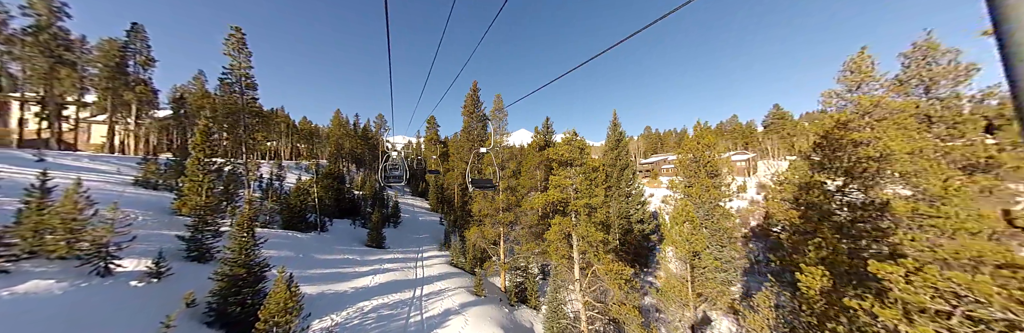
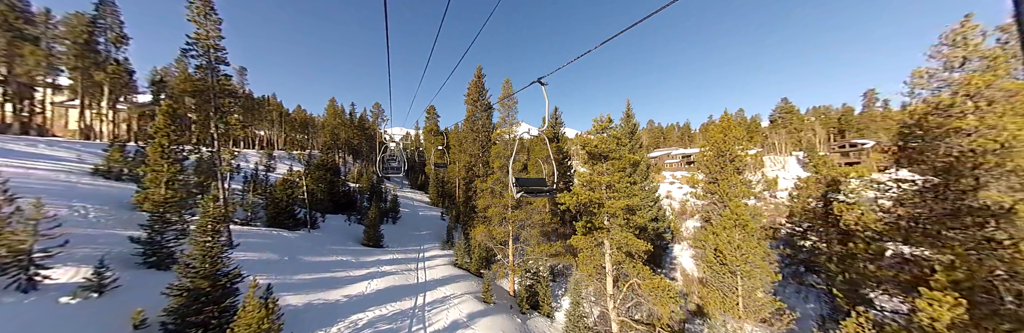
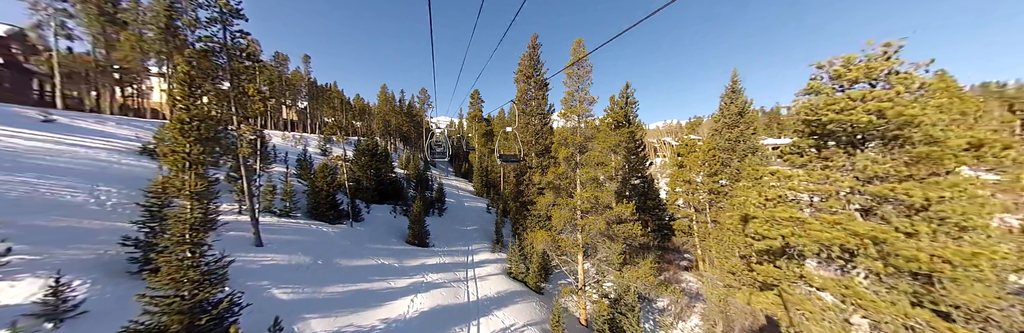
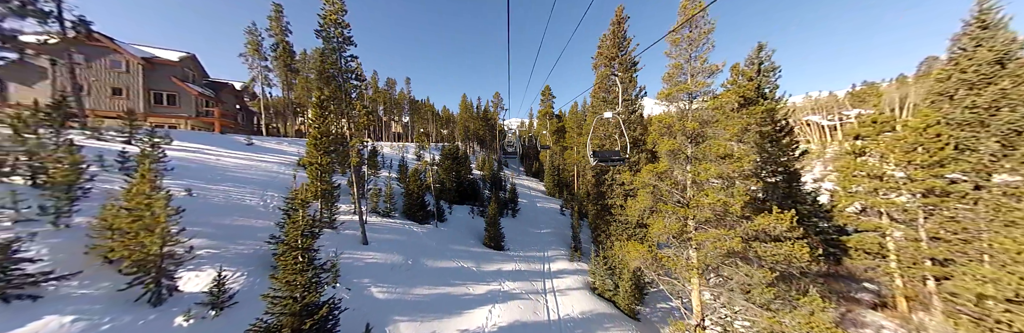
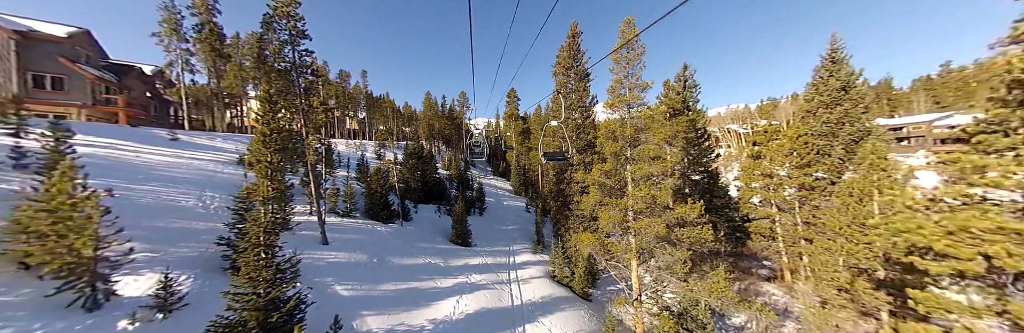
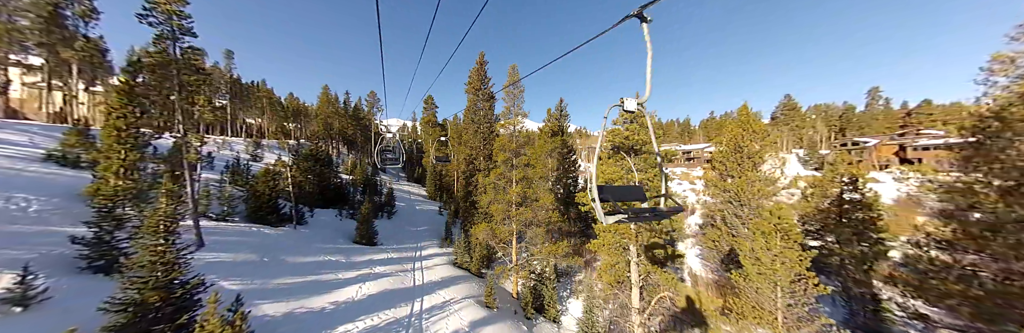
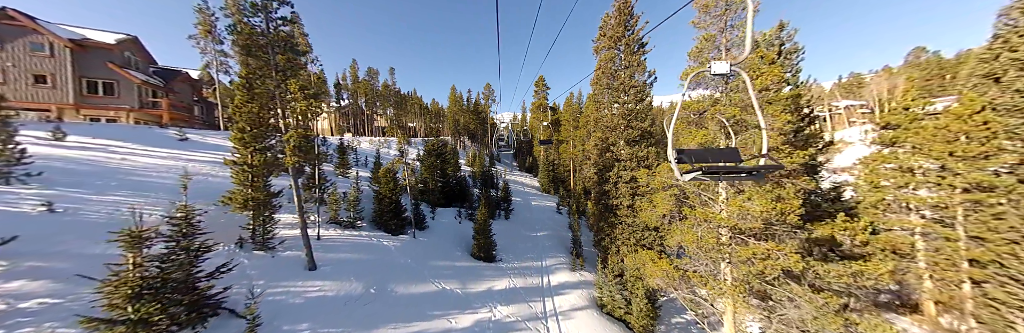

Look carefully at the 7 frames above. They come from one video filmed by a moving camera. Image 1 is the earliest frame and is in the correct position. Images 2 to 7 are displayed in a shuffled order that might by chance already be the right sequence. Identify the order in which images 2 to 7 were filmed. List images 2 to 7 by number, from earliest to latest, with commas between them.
2, 6, 3, 5, 4, 7
